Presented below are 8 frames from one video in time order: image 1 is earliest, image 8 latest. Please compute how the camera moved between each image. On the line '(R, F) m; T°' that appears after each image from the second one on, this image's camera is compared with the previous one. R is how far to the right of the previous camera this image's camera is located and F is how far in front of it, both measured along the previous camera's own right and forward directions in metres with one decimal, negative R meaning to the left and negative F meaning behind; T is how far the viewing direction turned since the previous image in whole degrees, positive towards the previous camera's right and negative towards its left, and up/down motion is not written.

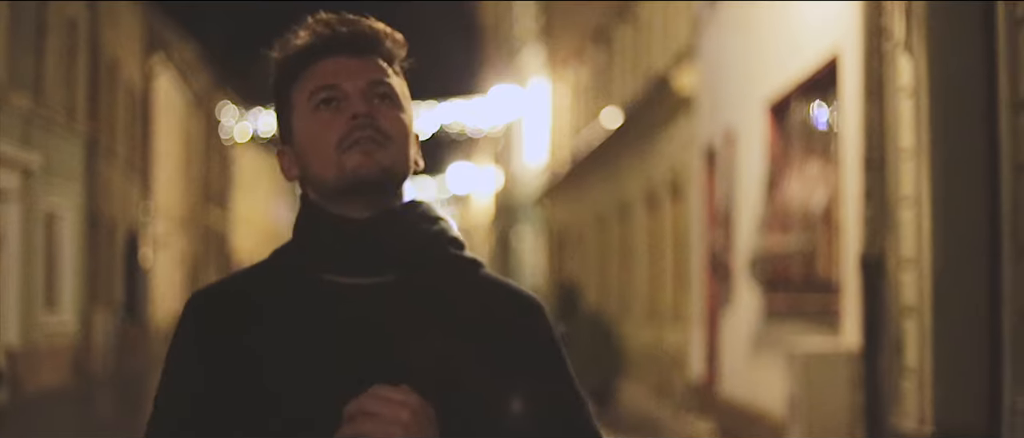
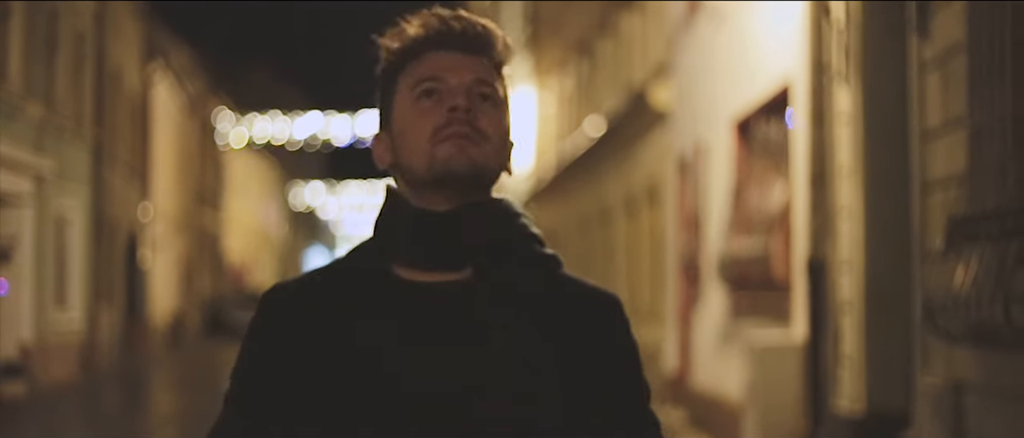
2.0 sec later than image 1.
(0.0, -0.7) m; +1°
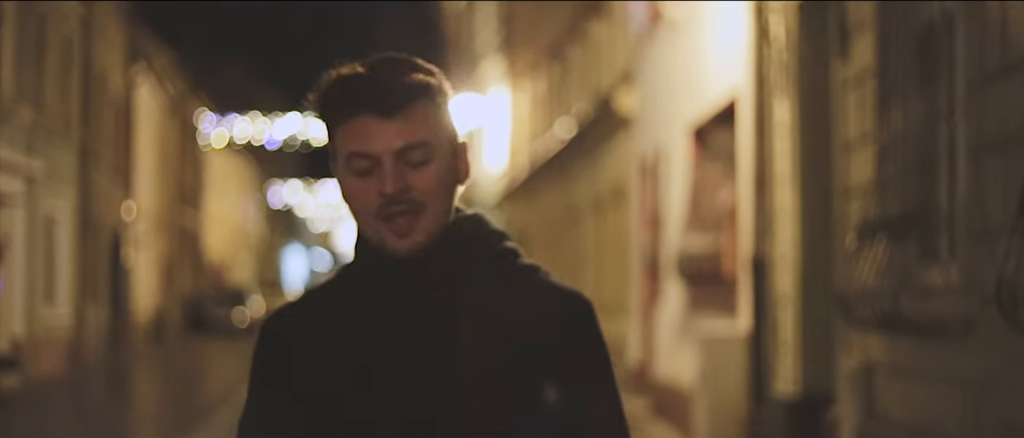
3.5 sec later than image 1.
(0.0, -0.6) m; +1°
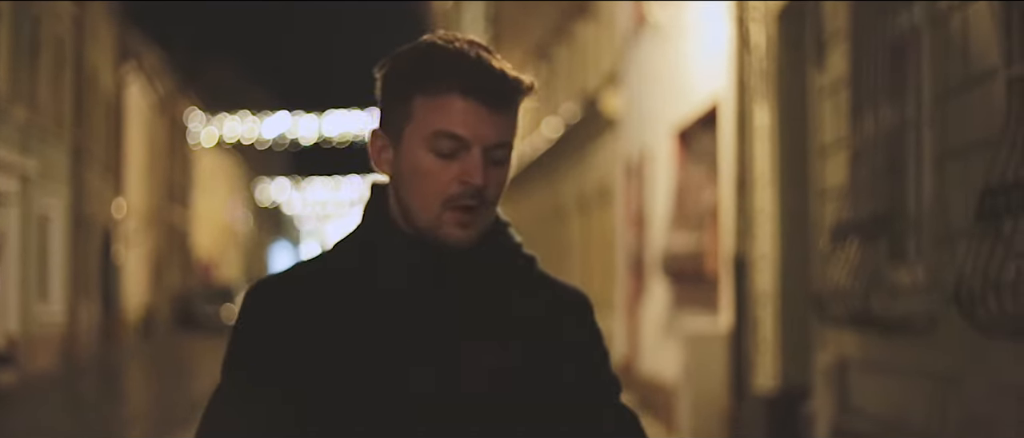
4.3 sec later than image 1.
(0.0, -0.2) m; +1°
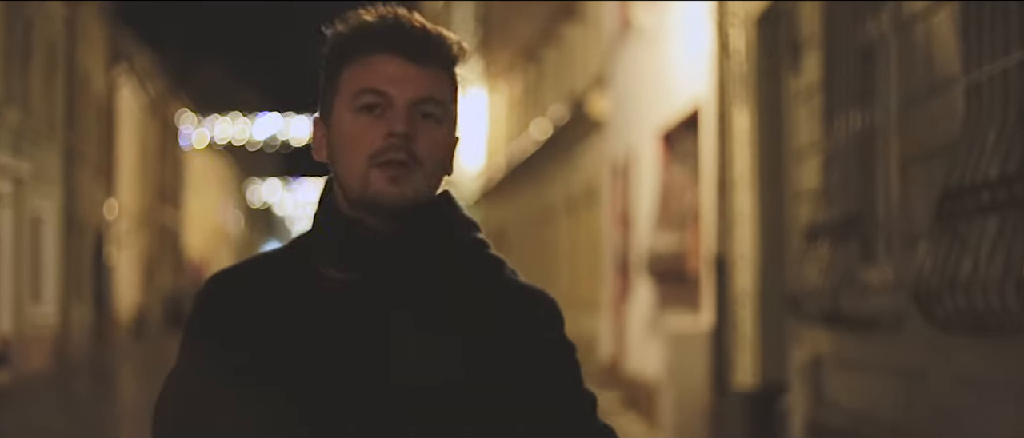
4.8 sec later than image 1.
(0.0, -0.1) m; 0°
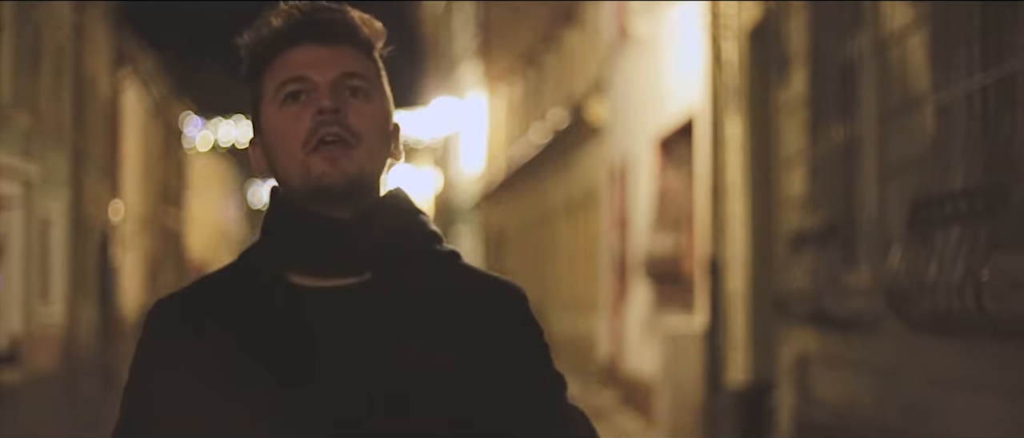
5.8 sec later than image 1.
(0.0, -0.3) m; 0°
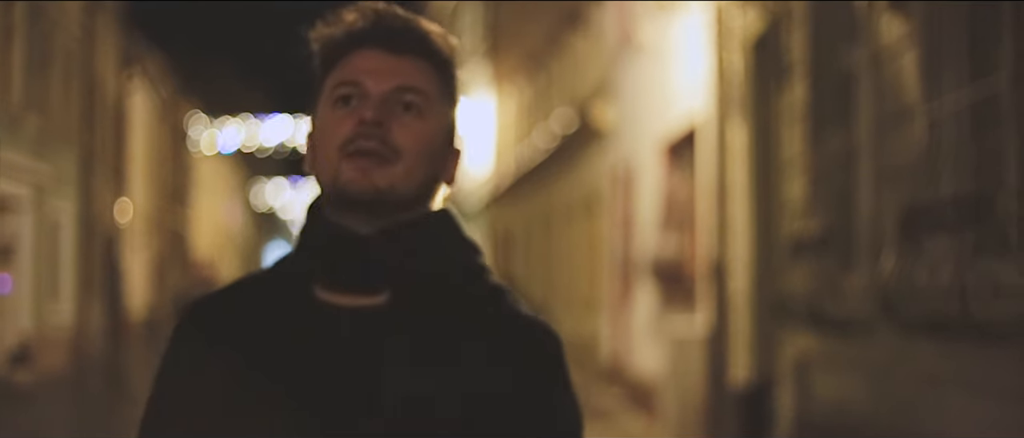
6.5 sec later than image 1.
(0.0, -0.1) m; 0°
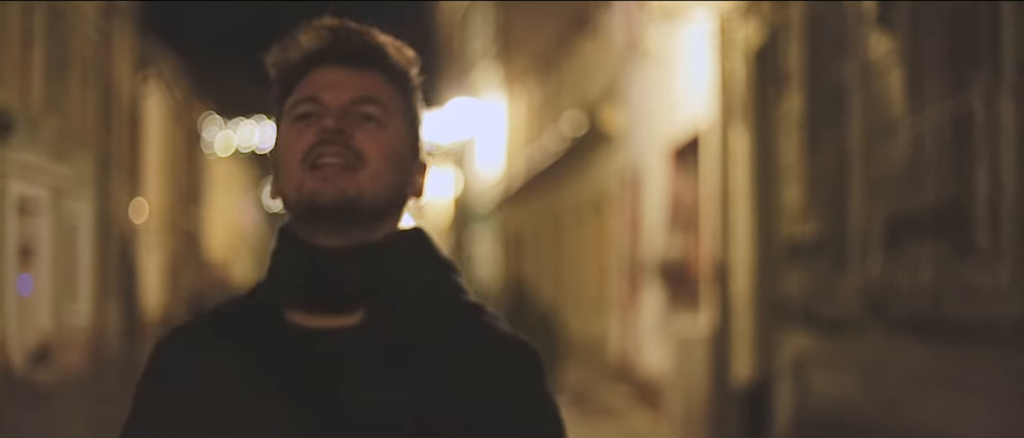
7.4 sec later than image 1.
(0.0, -0.2) m; 0°
